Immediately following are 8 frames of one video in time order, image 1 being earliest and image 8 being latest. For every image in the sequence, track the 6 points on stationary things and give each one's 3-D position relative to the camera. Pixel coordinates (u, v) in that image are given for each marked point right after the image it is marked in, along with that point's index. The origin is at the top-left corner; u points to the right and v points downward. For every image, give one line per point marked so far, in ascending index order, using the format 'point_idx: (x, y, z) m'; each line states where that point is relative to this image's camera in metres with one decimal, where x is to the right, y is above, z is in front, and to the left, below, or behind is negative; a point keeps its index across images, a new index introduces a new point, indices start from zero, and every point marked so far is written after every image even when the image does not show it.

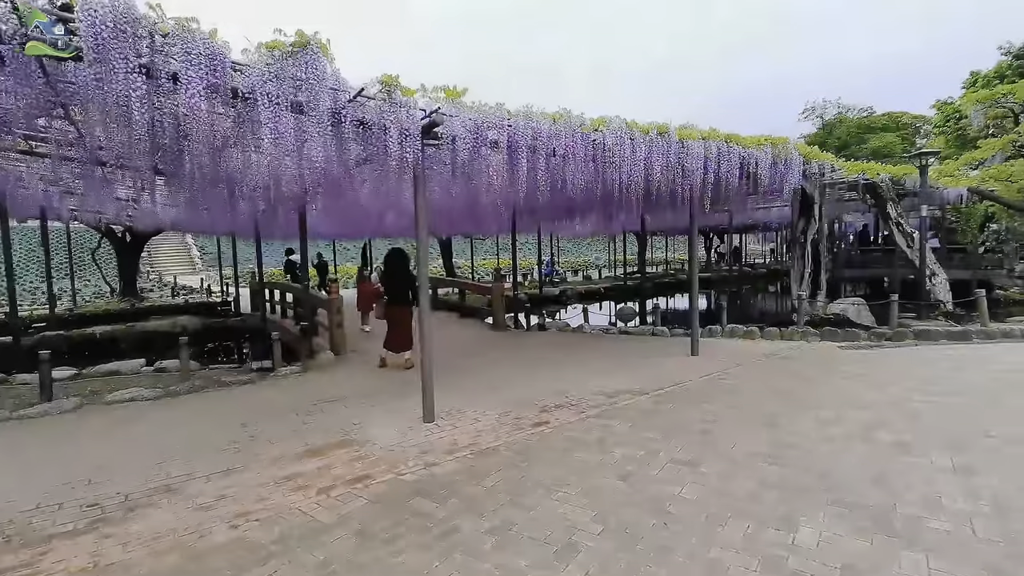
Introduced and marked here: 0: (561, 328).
0: (+0.8, -0.6, +7.7) m
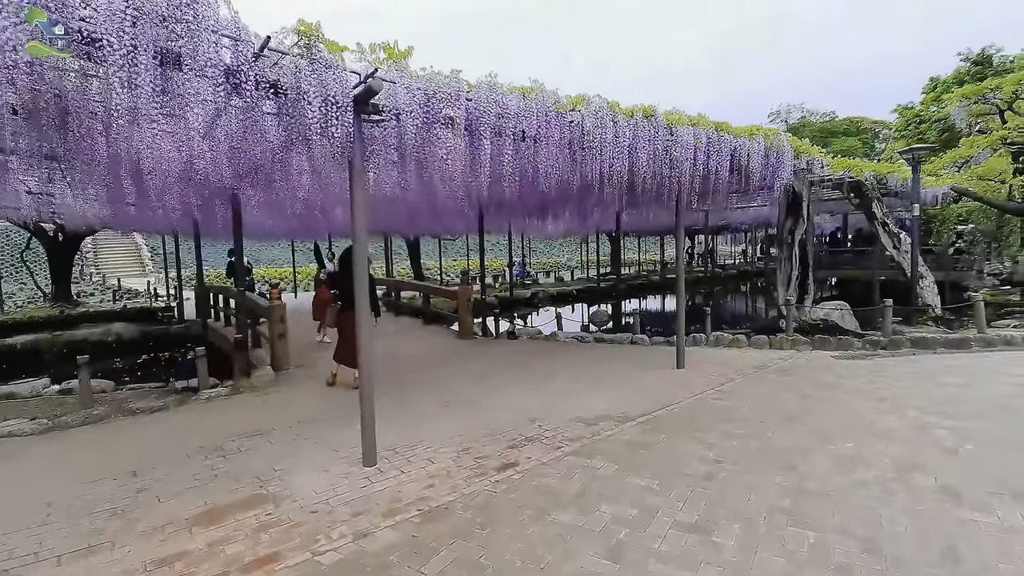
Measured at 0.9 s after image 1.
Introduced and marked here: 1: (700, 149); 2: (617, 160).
0: (+0.3, -0.7, +7.1) m
1: (+1.6, +1.3, +4.4) m
2: (+0.8, +1.0, +3.9) m
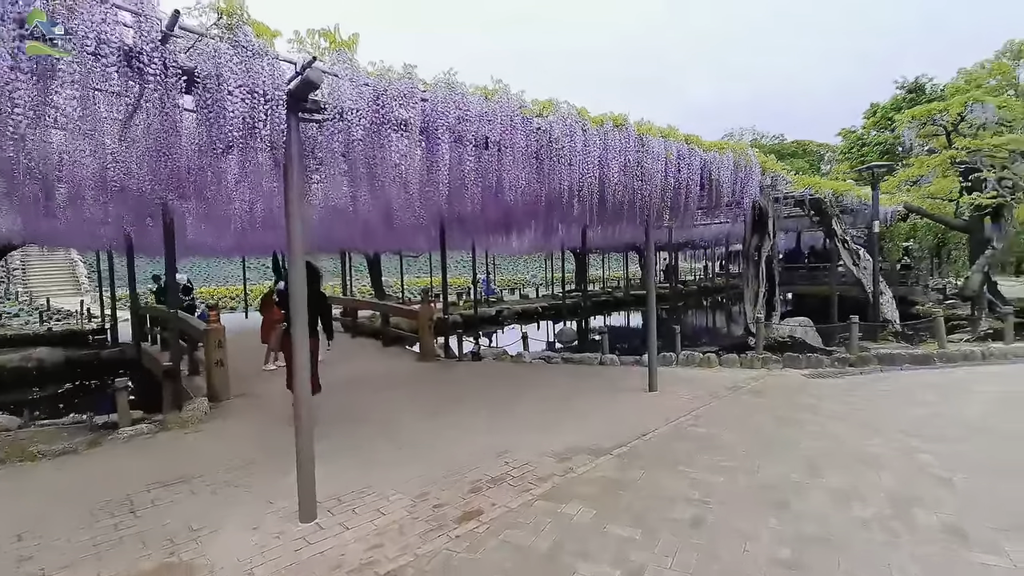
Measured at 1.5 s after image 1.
0: (-0.2, -0.9, +6.7) m
1: (+1.3, +1.1, +4.3) m
2: (+0.5, +0.9, +3.7) m
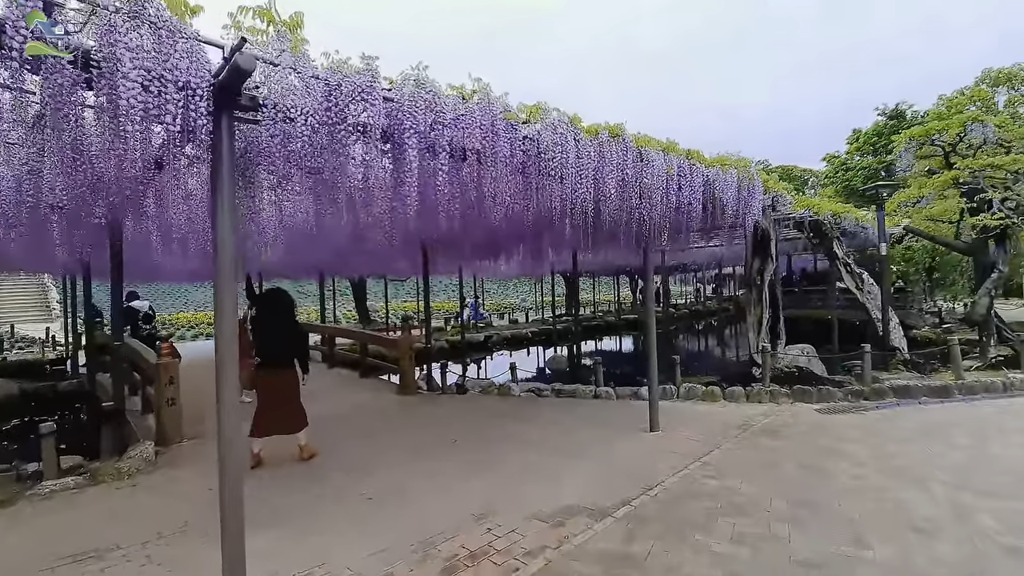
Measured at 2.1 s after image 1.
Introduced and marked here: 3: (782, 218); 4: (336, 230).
0: (-0.4, -1.3, +6.3) m
1: (+1.2, +0.9, +3.9) m
2: (+0.4, +0.7, +3.3) m
3: (+3.5, +0.9, +6.3) m
4: (-1.4, +0.5, +4.0) m
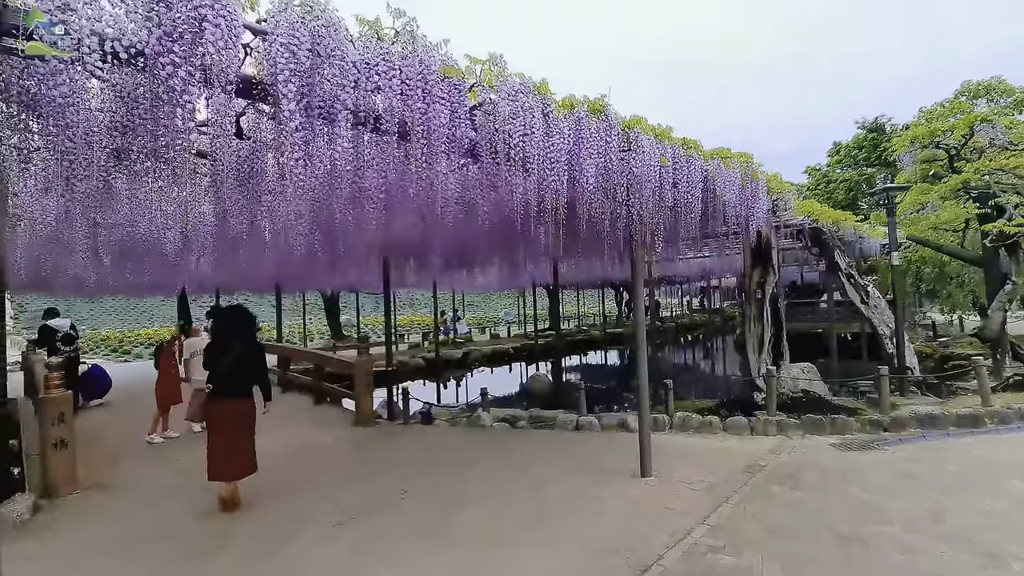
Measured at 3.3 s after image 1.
0: (-0.7, -1.5, +5.5) m
1: (+0.9, +0.8, +3.3) m
2: (+0.2, +0.6, +2.6) m
3: (+3.1, +0.7, +5.8) m
4: (-1.7, +0.3, +3.2) m
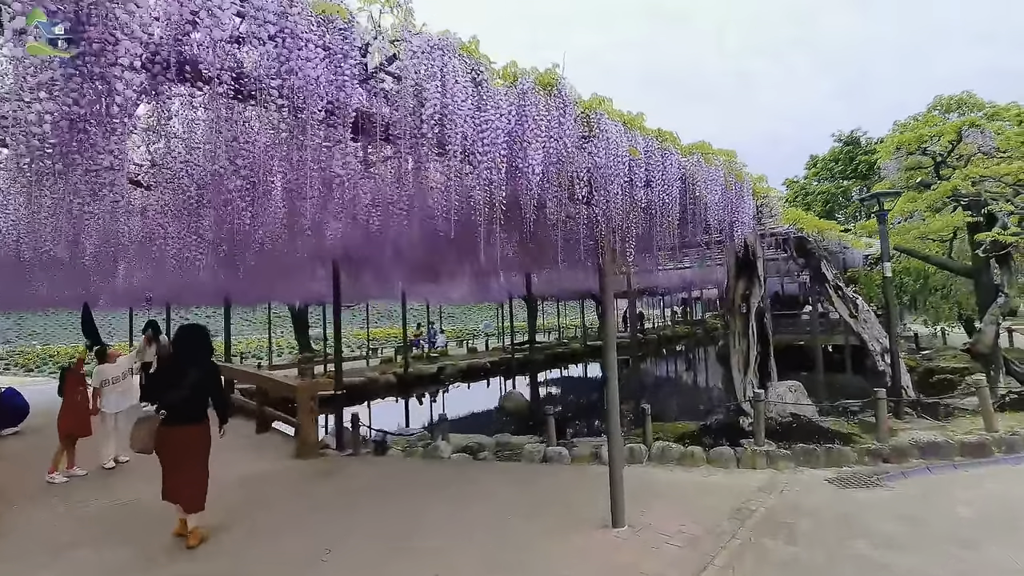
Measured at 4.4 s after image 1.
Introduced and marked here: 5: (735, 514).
0: (-1.1, -1.6, +5.0) m
1: (+0.6, +0.7, +2.8) m
2: (-0.1, +0.5, +2.2) m
3: (+2.8, +0.6, +5.4) m
4: (-2.0, +0.3, +2.7) m
5: (+1.4, -1.4, +3.0) m
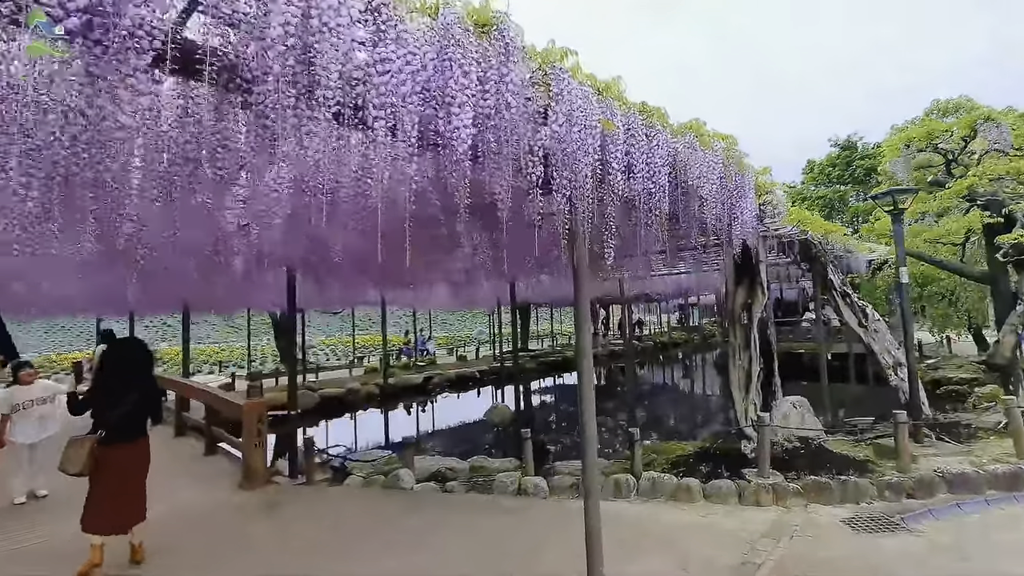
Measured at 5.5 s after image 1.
0: (-1.3, -1.7, +4.5) m
1: (+0.4, +0.7, +2.3) m
2: (-0.3, +0.5, +1.7) m
3: (+2.5, +0.5, +4.9) m
4: (-2.2, +0.2, +2.2) m
5: (+1.1, -1.4, +2.5) m
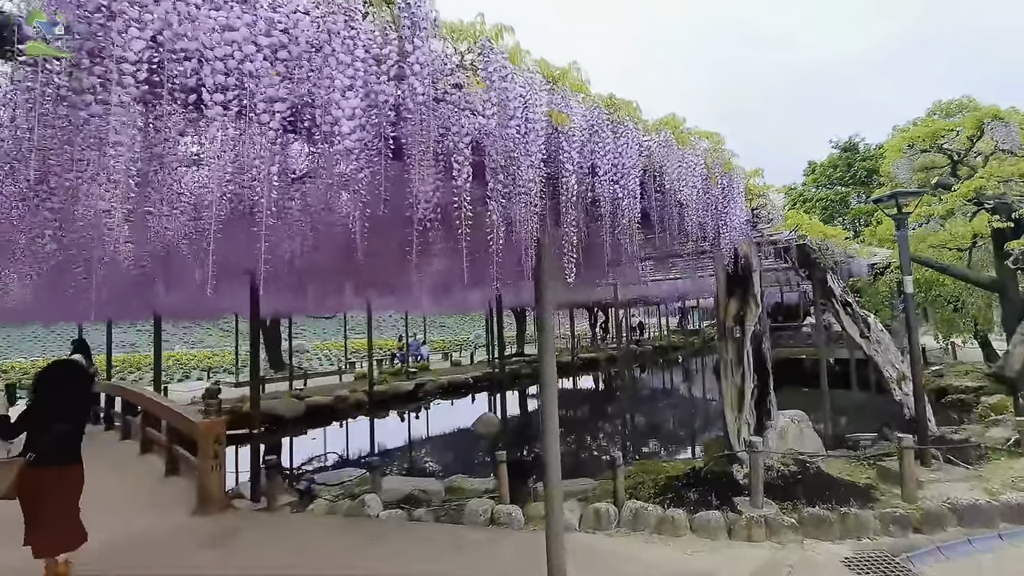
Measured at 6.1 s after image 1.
0: (-1.5, -1.8, +4.2) m
1: (+0.2, +0.6, +2.1) m
2: (-0.5, +0.4, +1.4) m
3: (+2.3, +0.4, +4.6) m
4: (-2.4, +0.1, +1.9) m
5: (+1.0, -1.5, +2.2) m
